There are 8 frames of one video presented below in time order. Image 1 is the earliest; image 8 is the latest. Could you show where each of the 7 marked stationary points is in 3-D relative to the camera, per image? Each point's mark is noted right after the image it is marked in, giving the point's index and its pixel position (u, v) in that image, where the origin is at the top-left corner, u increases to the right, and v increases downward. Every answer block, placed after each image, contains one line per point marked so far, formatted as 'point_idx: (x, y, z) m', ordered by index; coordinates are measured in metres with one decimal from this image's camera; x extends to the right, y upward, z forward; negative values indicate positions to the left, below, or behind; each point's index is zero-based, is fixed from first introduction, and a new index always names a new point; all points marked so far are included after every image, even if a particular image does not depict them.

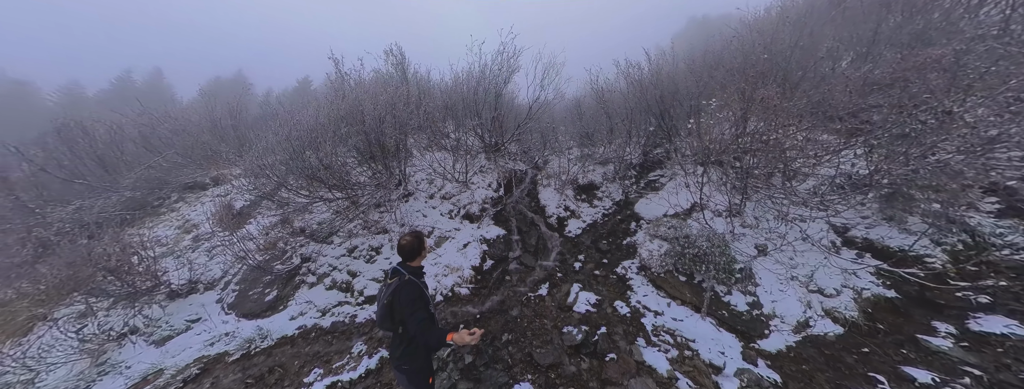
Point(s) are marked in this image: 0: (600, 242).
0: (+2.1, -1.3, +6.8) m
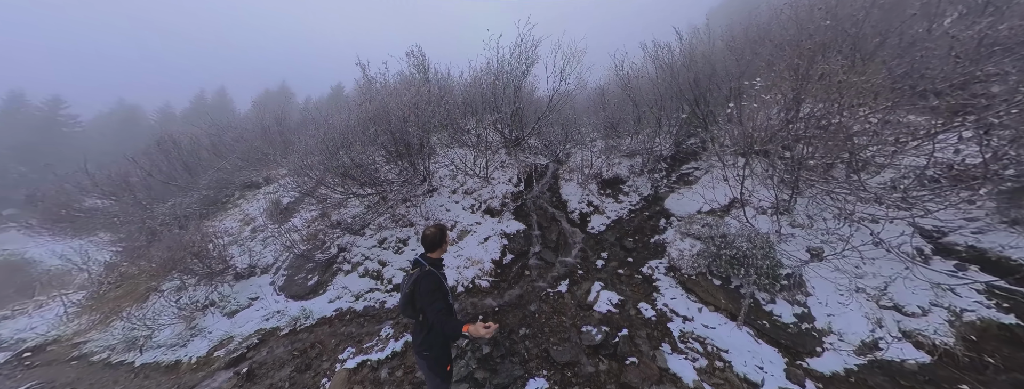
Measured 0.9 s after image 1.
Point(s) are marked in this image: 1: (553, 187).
0: (+2.6, -1.1, +6.5) m
1: (+1.1, +0.2, +7.4) m
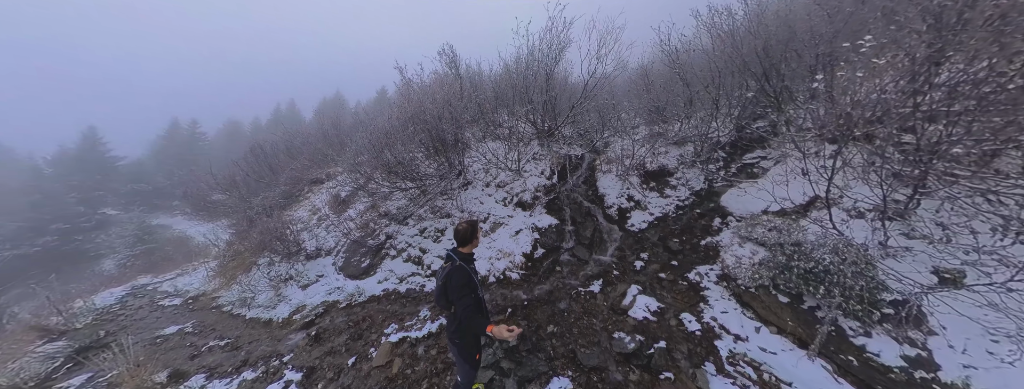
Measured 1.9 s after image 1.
0: (+3.3, -1.0, +5.8) m
1: (+2.0, +0.4, +6.9) m
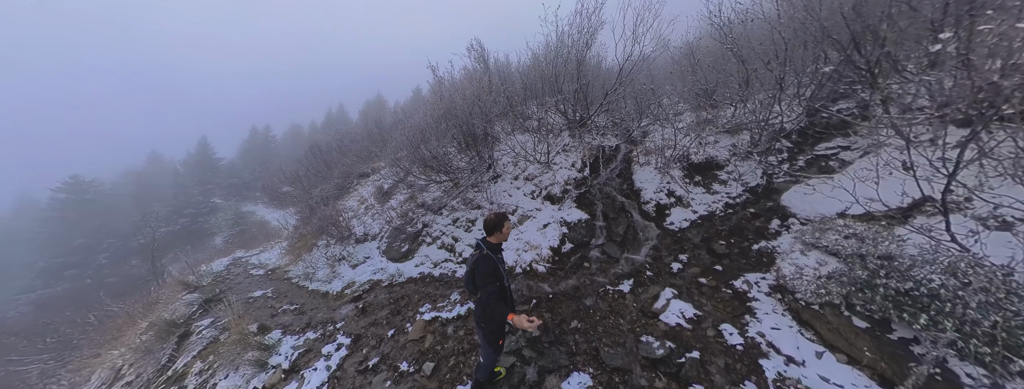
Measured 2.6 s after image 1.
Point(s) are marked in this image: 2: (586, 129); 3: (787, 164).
0: (+3.8, -0.9, +5.1) m
1: (+2.8, +0.5, +6.5) m
2: (+1.8, +1.7, +6.6) m
3: (+5.4, +0.6, +5.1) m
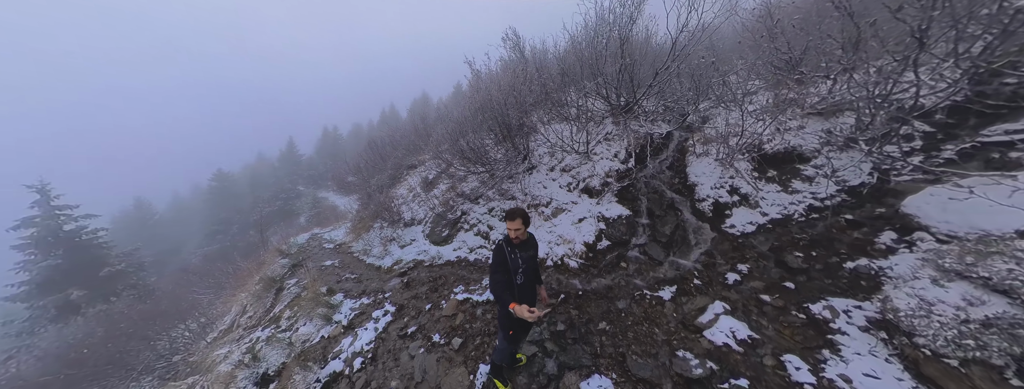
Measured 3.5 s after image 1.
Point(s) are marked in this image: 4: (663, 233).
0: (+4.2, -0.9, +4.1) m
1: (+3.5, +0.6, +5.6) m
2: (+2.7, +1.8, +5.9) m
3: (+5.8, +0.6, +3.7) m
4: (+3.0, -0.8, +5.3) m
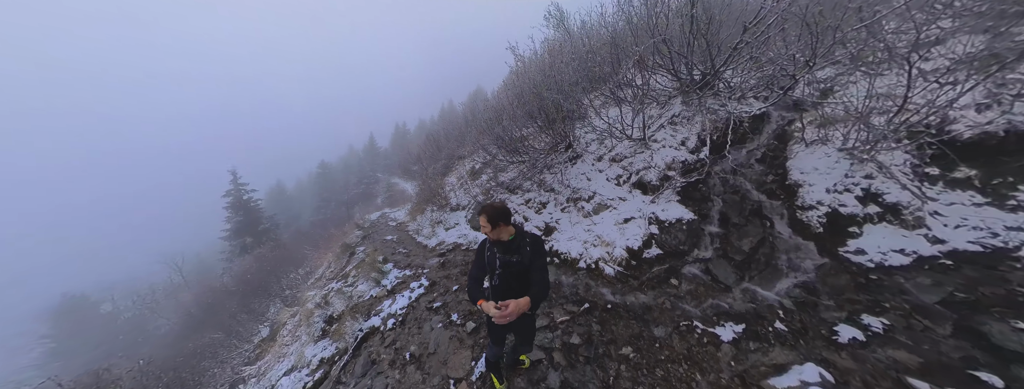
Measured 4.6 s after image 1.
0: (+4.0, -1.0, +2.3) m
1: (+4.0, +0.5, +3.9) m
2: (+3.4, +1.8, +4.5) m
3: (+5.4, +0.3, +1.3) m
4: (+3.3, -0.8, +3.8) m
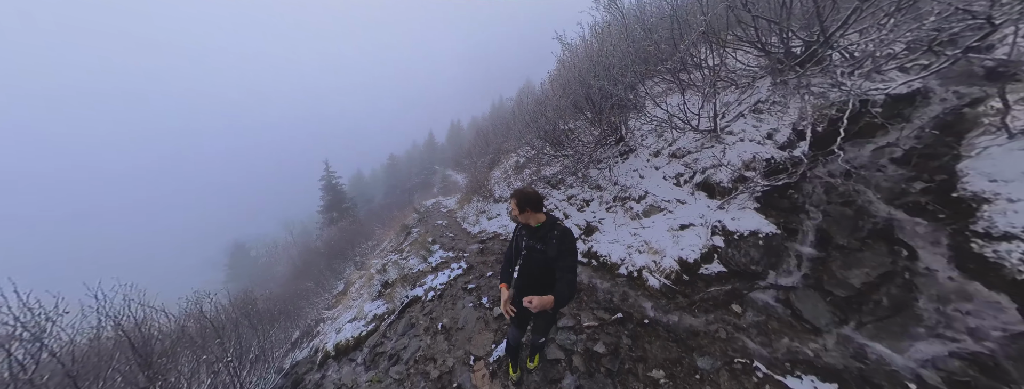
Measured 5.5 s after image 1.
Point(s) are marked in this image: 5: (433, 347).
0: (+3.7, -1.1, +1.1) m
1: (+4.3, +0.4, +2.7) m
2: (+4.0, +1.6, +3.4) m
3: (+4.9, +0.1, -0.2) m
4: (+3.5, -0.9, +2.8) m
5: (-1.2, -2.4, +4.1) m
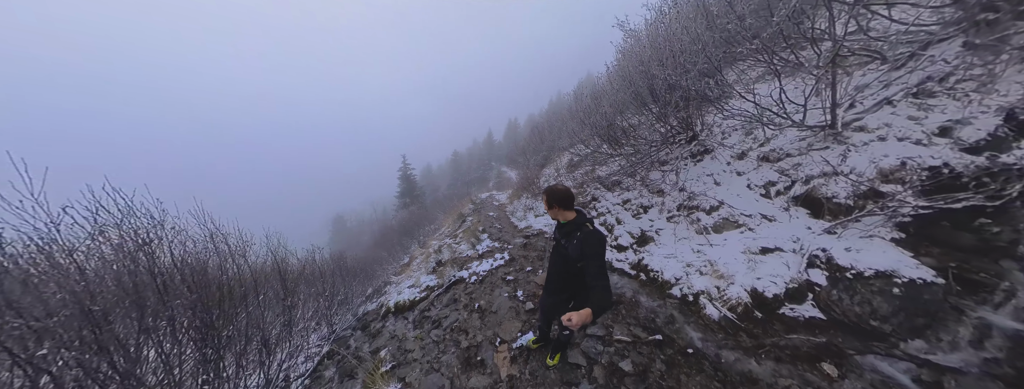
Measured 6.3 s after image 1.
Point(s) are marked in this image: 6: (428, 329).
0: (+2.9, -1.3, 0.0) m
1: (+4.1, +0.1, +1.3) m
2: (+4.2, +1.4, +2.0) m
3: (+3.7, -0.2, -1.7) m
4: (+3.3, -1.1, +1.7) m
5: (-0.8, -2.2, +4.5) m
6: (-1.4, -2.3, +4.6) m
